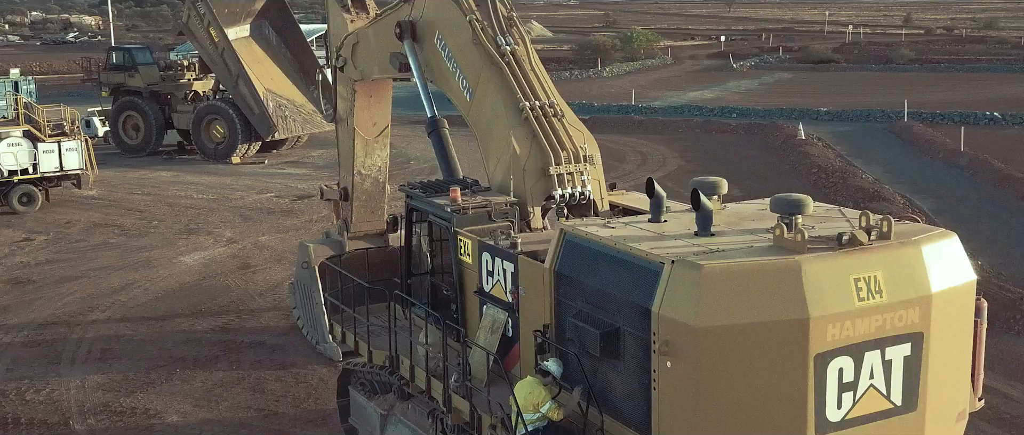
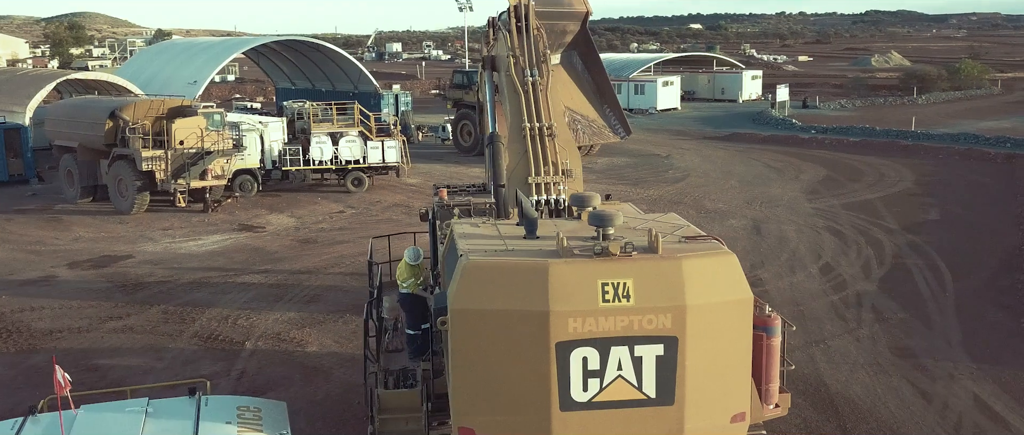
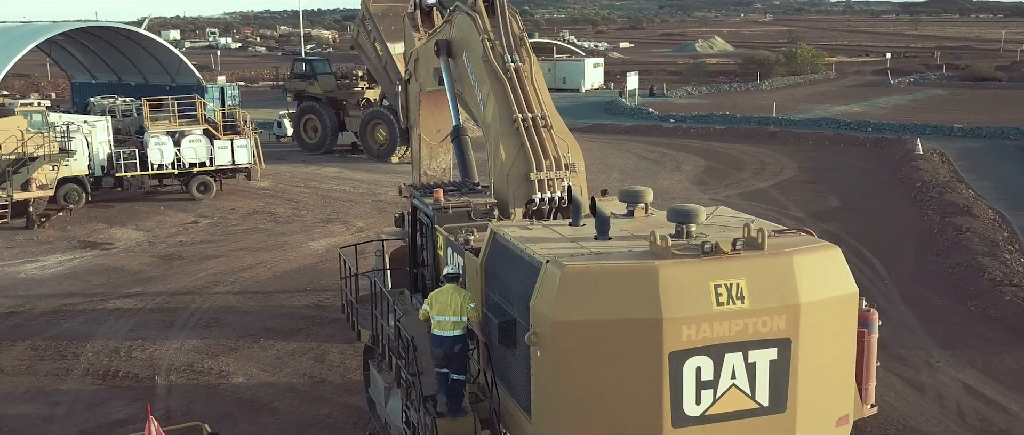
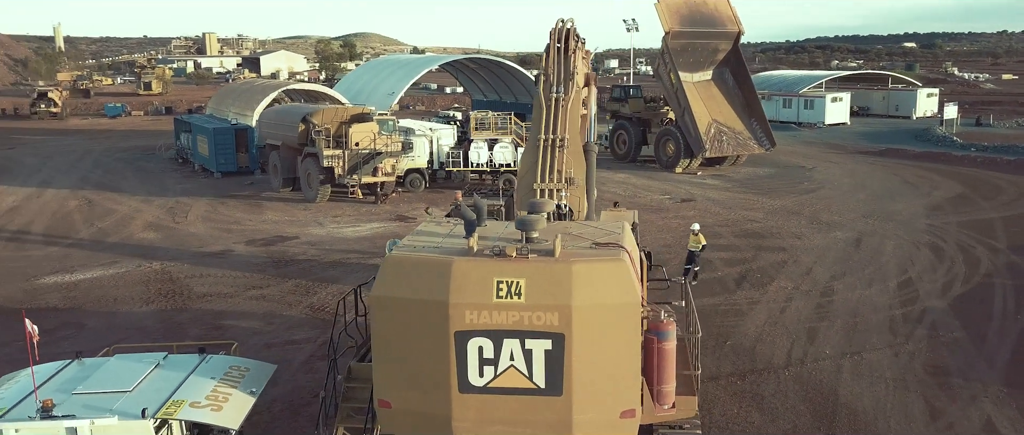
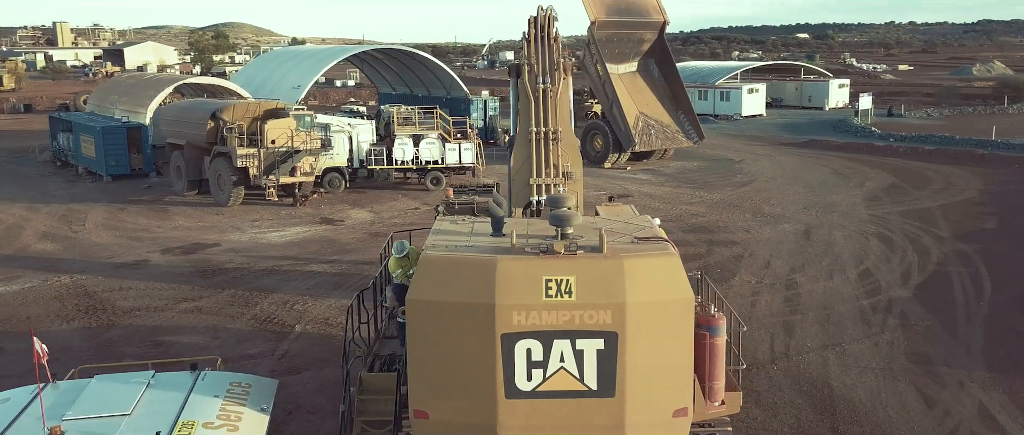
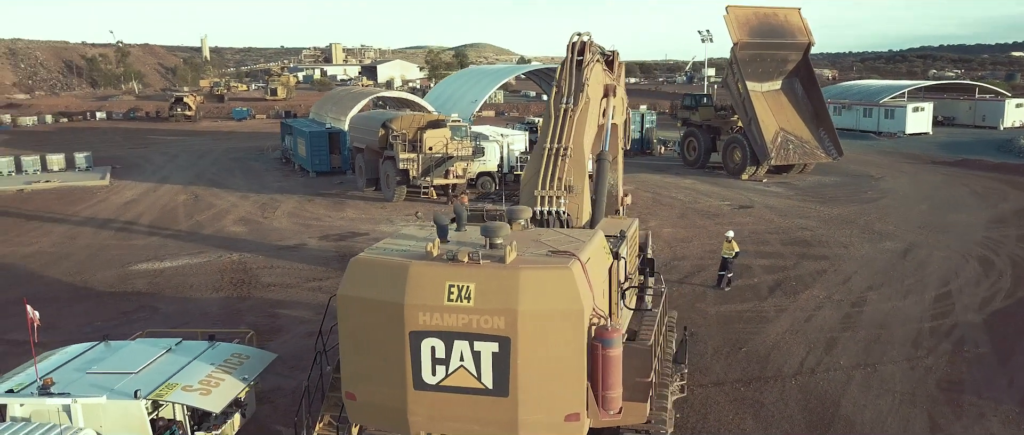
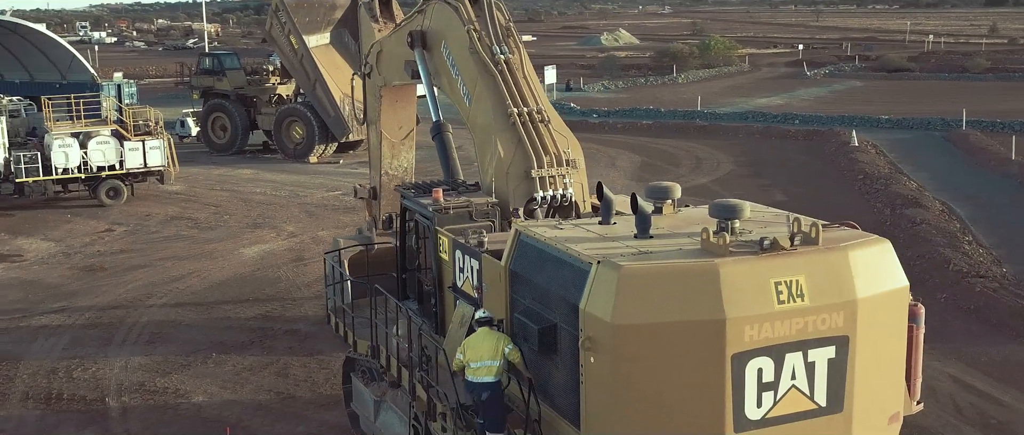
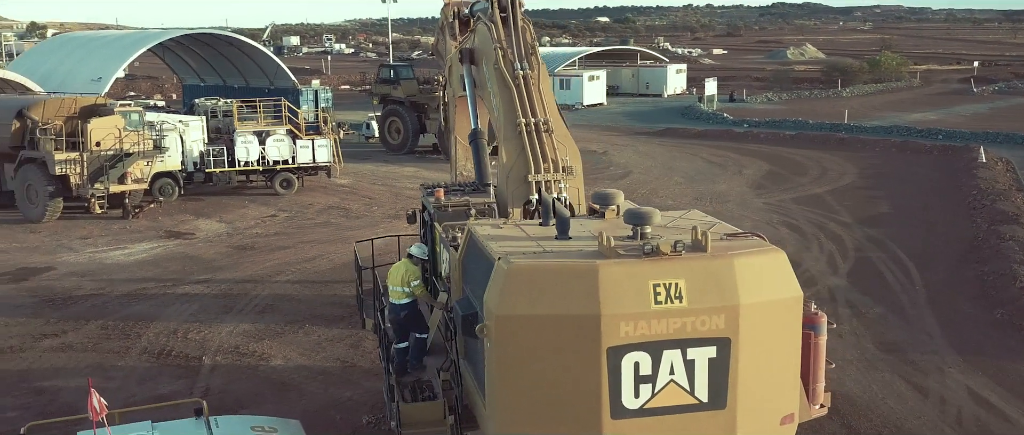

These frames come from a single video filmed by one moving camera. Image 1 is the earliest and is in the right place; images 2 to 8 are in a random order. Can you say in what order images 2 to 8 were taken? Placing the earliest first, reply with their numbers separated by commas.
7, 3, 8, 2, 5, 4, 6
